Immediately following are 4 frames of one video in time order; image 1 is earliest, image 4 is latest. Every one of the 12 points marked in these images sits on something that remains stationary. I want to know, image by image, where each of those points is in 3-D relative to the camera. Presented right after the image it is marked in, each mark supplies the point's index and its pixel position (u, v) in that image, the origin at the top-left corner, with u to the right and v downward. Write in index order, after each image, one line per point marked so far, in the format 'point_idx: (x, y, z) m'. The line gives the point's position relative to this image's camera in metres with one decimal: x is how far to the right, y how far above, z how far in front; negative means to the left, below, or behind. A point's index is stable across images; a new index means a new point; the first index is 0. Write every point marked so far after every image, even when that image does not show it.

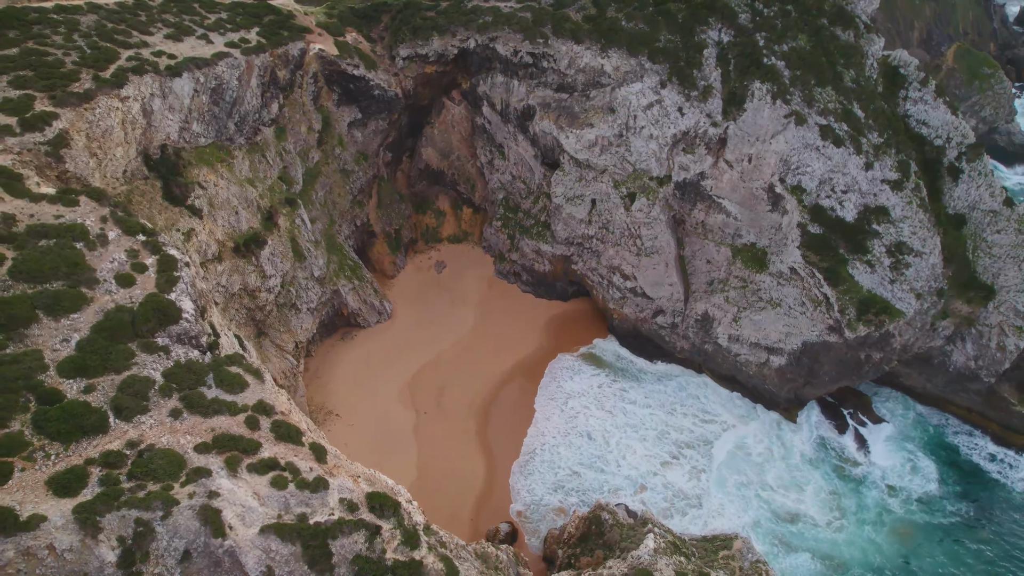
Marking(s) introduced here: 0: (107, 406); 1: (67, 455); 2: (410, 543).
0: (-9.6, -2.8, +13.1) m
1: (-9.7, -3.7, +12.2) m
2: (-2.6, -6.4, +14.1) m
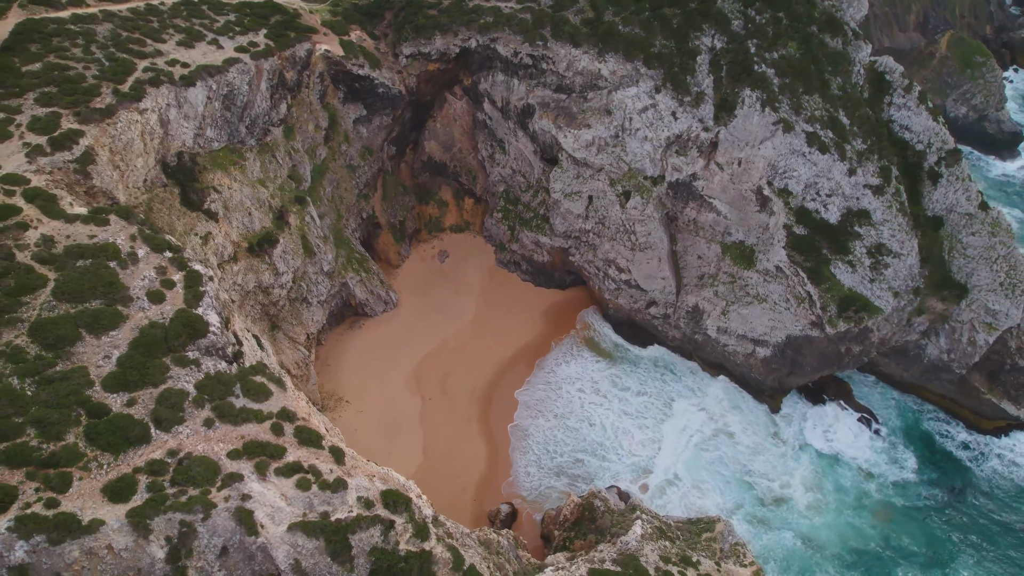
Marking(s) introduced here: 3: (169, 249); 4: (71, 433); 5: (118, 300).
0: (-9.6, -3.4, +14.5) m
1: (-9.7, -4.3, +13.6) m
2: (-2.6, -7.0, +15.7) m
3: (-10.9, +1.2, +17.7) m
4: (-10.9, -3.6, +13.6) m
5: (-11.4, -0.3, +16.0) m
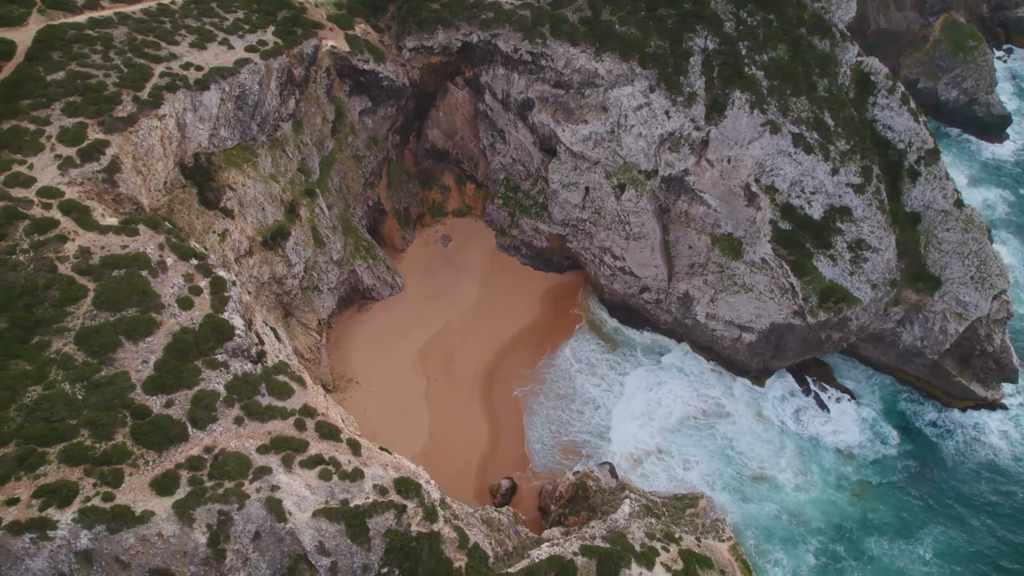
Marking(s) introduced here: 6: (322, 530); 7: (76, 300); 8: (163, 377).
0: (-9.5, -3.8, +16.1) m
1: (-9.7, -4.7, +15.2) m
2: (-2.6, -7.3, +17.5) m
3: (-10.9, +1.1, +18.9) m
4: (-10.8, -4.0, +15.1) m
5: (-11.4, -0.6, +17.4) m
6: (-5.4, -6.9, +15.7) m
7: (-13.1, -0.4, +16.6) m
8: (-10.4, -2.6, +16.4) m
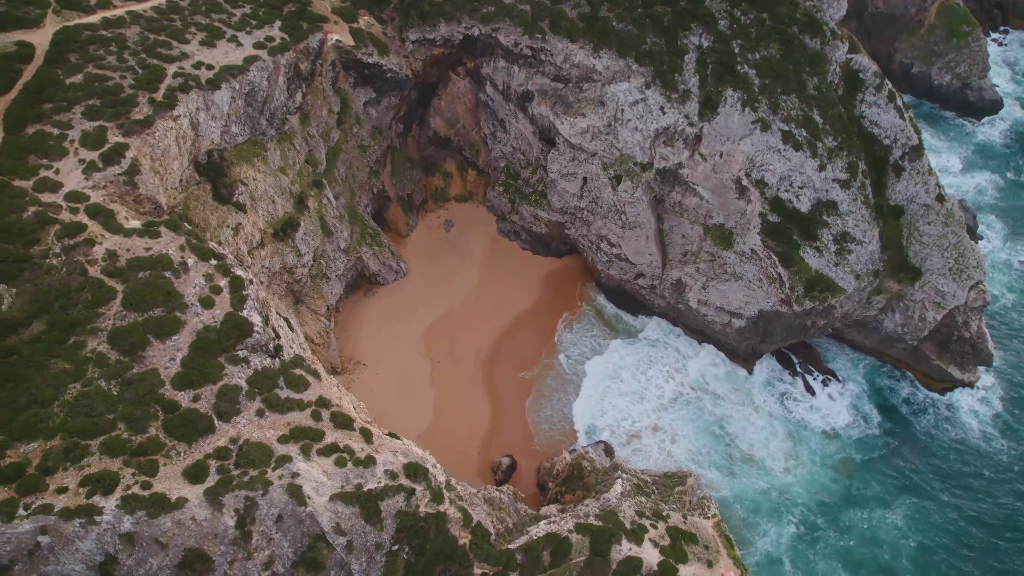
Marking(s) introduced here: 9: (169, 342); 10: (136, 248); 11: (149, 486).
0: (-9.5, -3.8, +17.3) m
1: (-9.6, -4.8, +16.5) m
2: (-2.6, -7.3, +19.0) m
3: (-10.9, +1.1, +20.0) m
4: (-10.8, -4.1, +16.4) m
5: (-11.3, -0.6, +18.5) m
6: (-5.3, -7.0, +17.2) m
7: (-13.1, -0.4, +17.7) m
8: (-10.3, -2.7, +17.6) m
9: (-11.2, -1.8, +17.9) m
10: (-13.1, +1.4, +19.0) m
11: (-10.1, -5.5, +15.4) m
